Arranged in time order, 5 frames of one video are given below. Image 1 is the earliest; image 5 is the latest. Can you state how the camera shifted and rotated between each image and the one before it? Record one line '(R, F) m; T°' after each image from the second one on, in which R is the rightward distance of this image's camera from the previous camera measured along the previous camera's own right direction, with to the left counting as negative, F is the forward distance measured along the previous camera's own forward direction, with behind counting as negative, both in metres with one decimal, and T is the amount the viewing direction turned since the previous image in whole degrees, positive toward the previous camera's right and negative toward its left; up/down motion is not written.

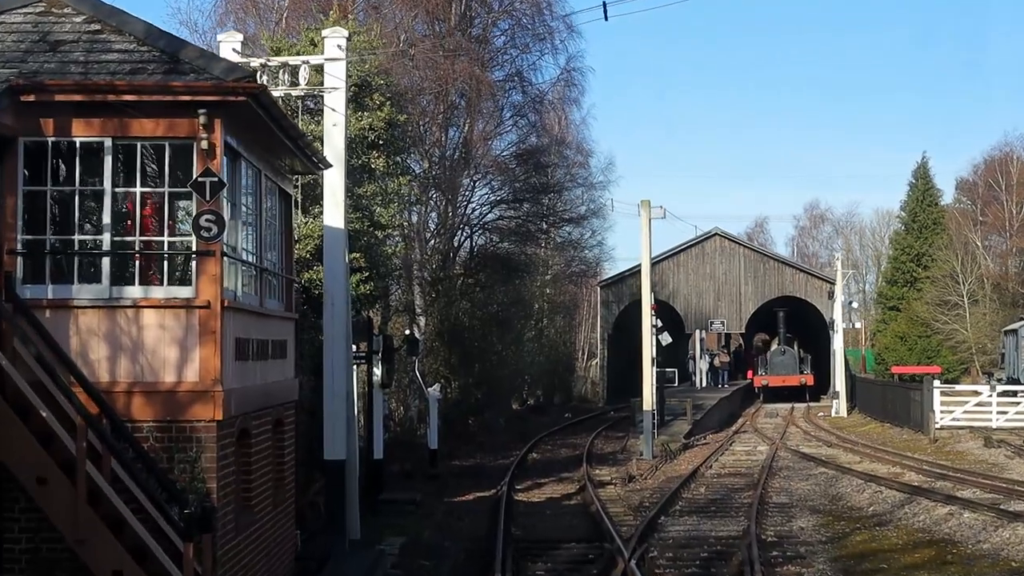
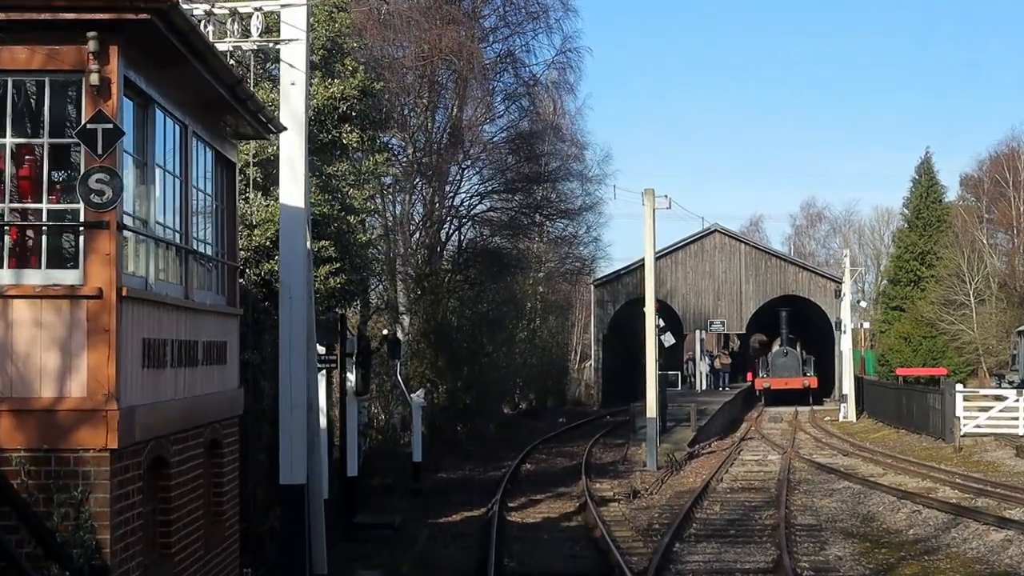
(0.0, +2.1) m; 0°
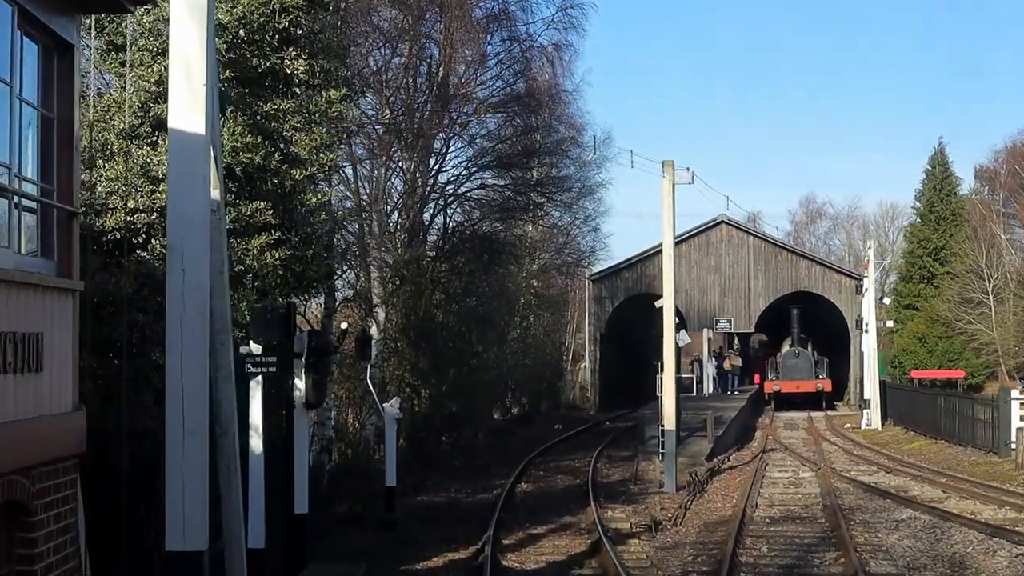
(-0.1, +3.5) m; 0°
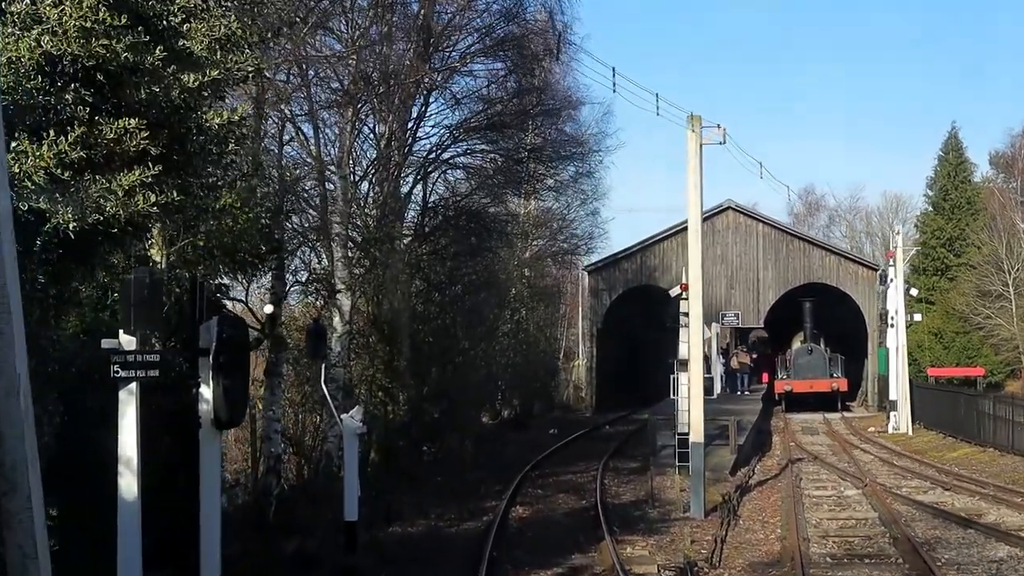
(-0.1, +3.5) m; 0°
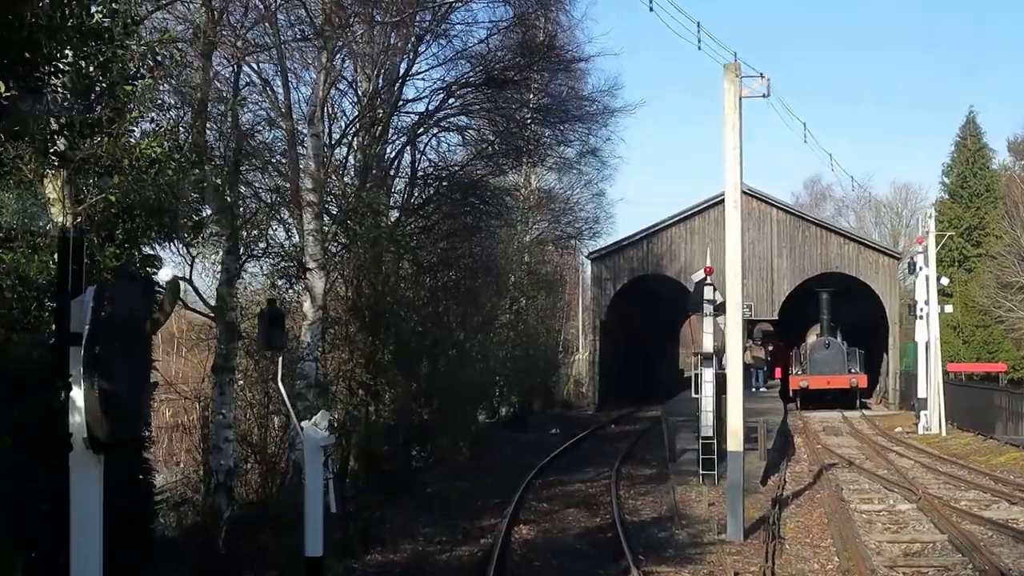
(-0.1, +2.6) m; 0°
